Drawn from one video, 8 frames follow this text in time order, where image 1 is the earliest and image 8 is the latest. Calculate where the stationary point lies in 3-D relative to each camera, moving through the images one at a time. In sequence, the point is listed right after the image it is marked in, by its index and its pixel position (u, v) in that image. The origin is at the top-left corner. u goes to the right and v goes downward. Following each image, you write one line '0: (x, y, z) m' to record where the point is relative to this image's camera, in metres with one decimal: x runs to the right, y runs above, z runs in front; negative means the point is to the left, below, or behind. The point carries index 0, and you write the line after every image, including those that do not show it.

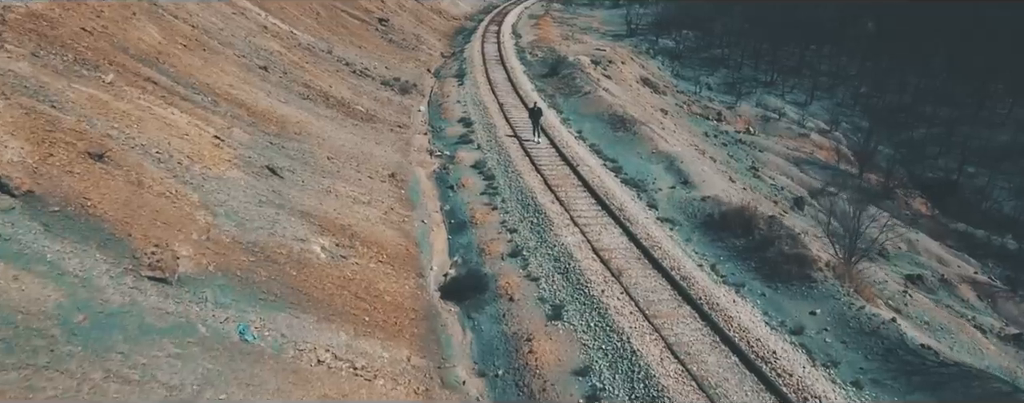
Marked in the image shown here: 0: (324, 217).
0: (-4.9, -0.4, +18.7) m
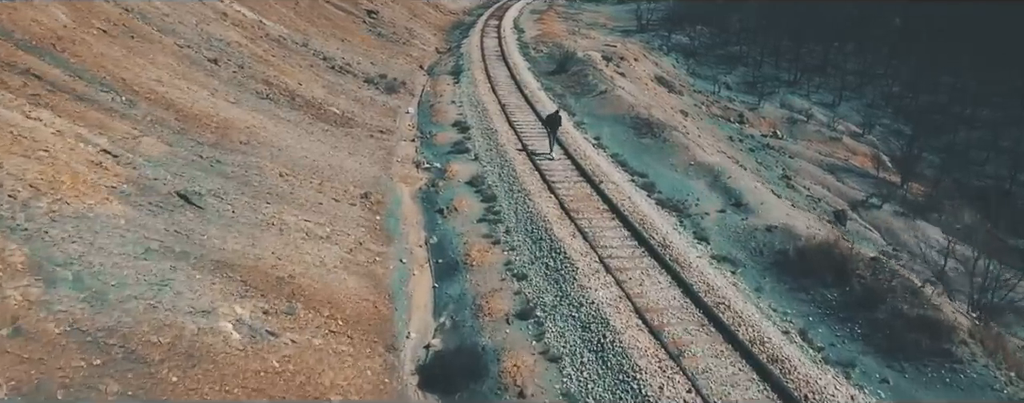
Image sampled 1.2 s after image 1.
0: (-4.7, -1.2, +13.1) m
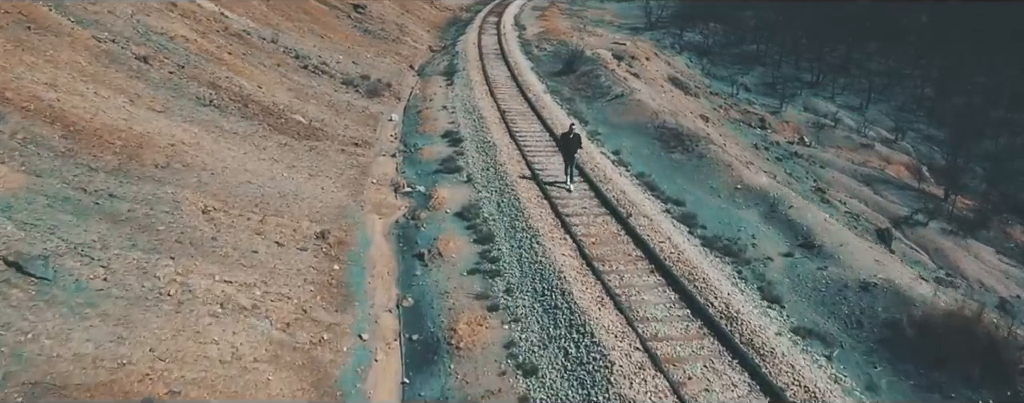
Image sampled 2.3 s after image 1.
0: (-4.7, -2.1, +8.2) m
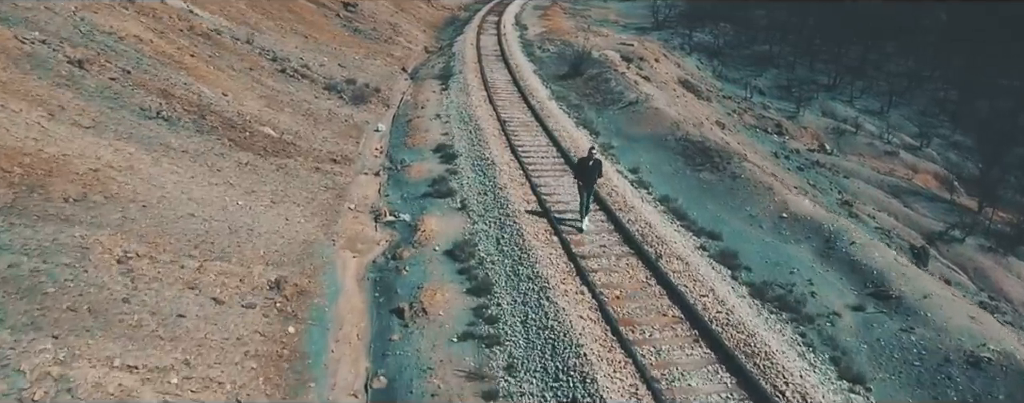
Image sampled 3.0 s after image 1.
0: (-4.6, -2.8, +5.1) m
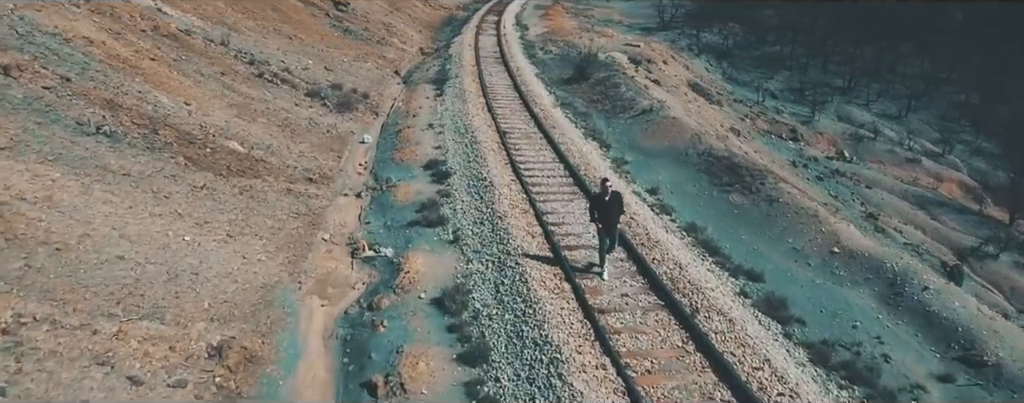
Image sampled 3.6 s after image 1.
0: (-4.6, -3.4, +2.6) m
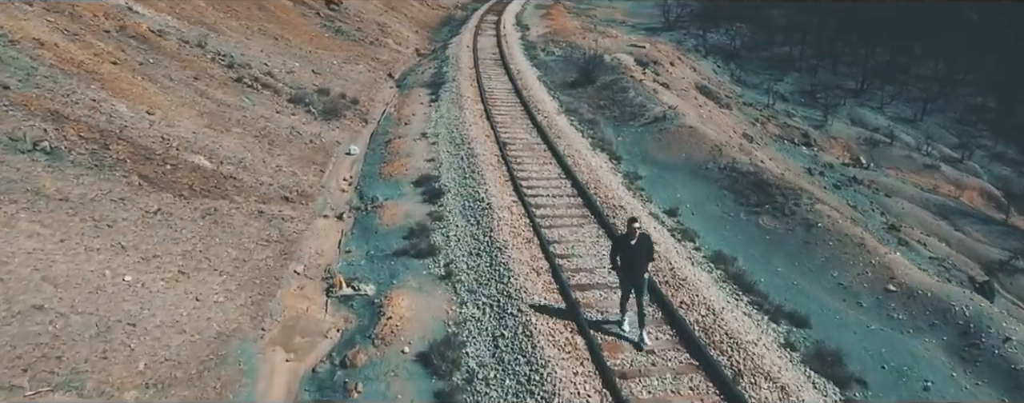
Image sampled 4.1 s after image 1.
0: (-4.6, -3.9, +0.6) m
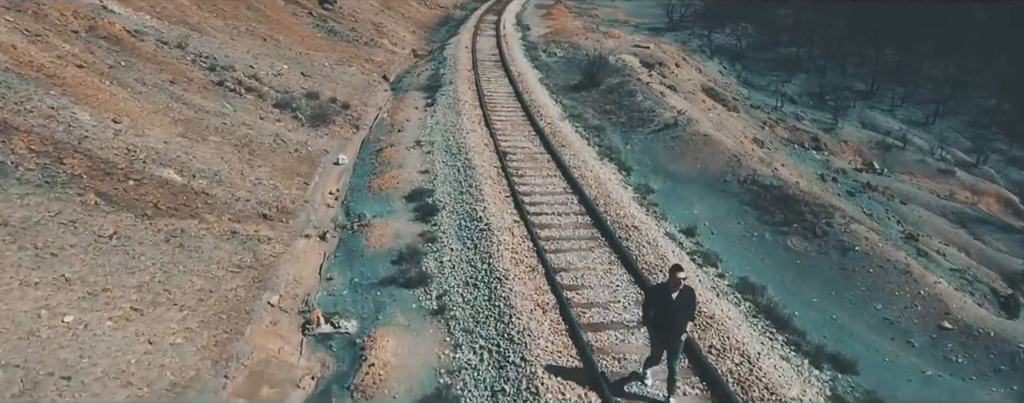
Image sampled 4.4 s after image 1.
0: (-4.5, -4.3, -0.9) m
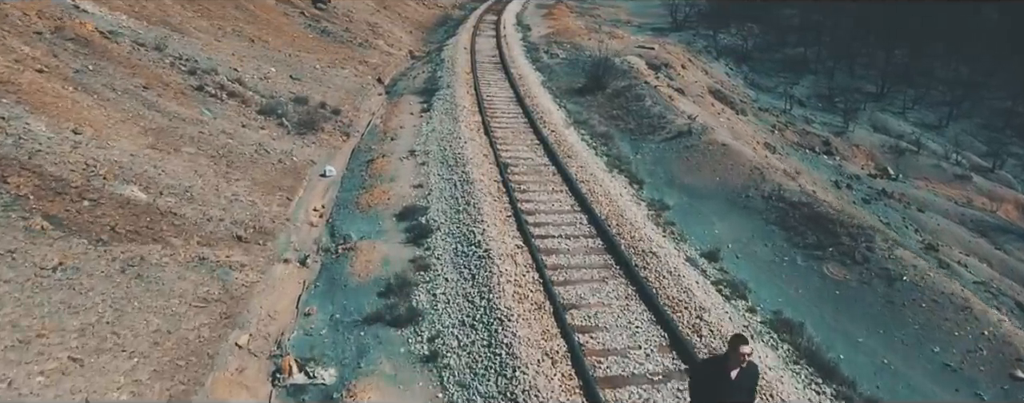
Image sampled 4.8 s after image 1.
0: (-4.5, -4.6, -2.3) m
